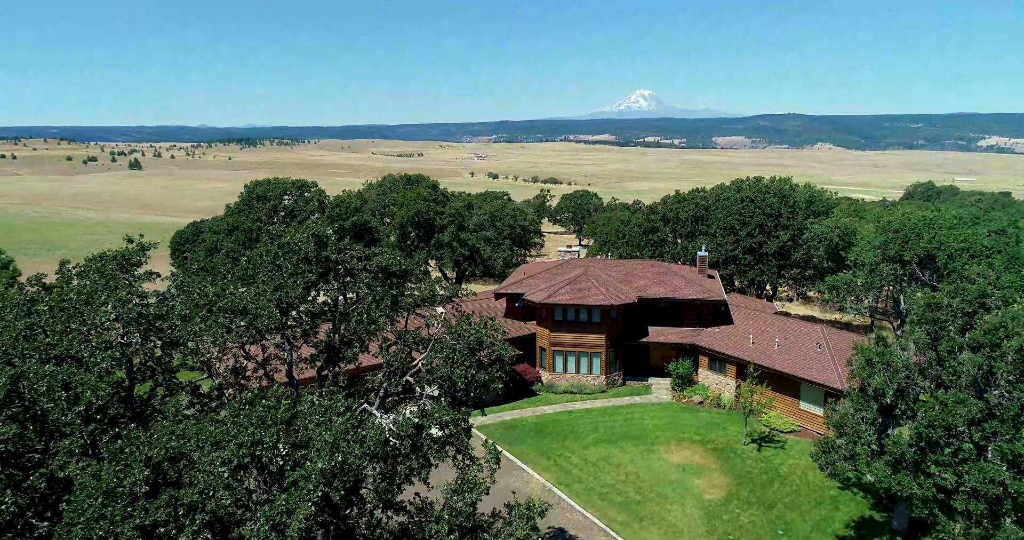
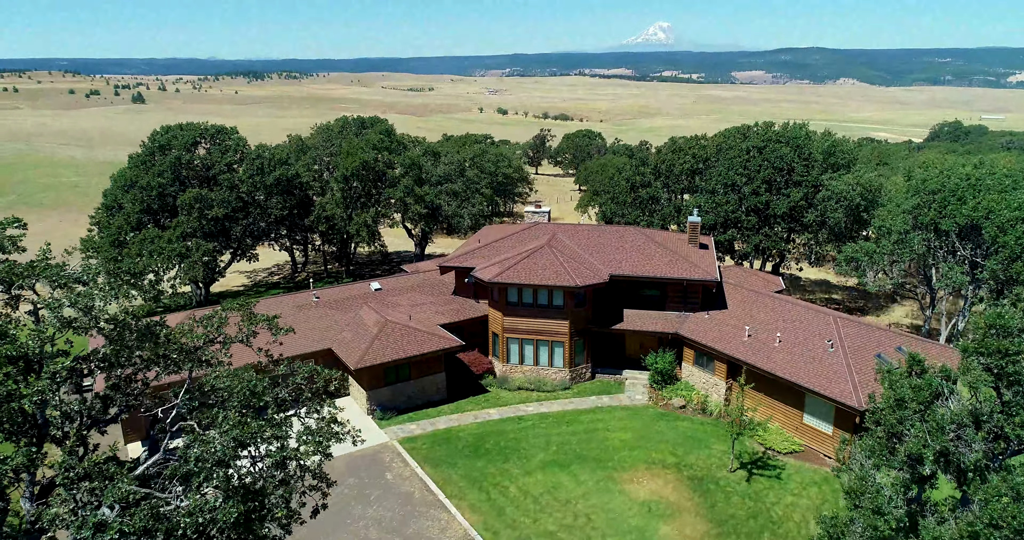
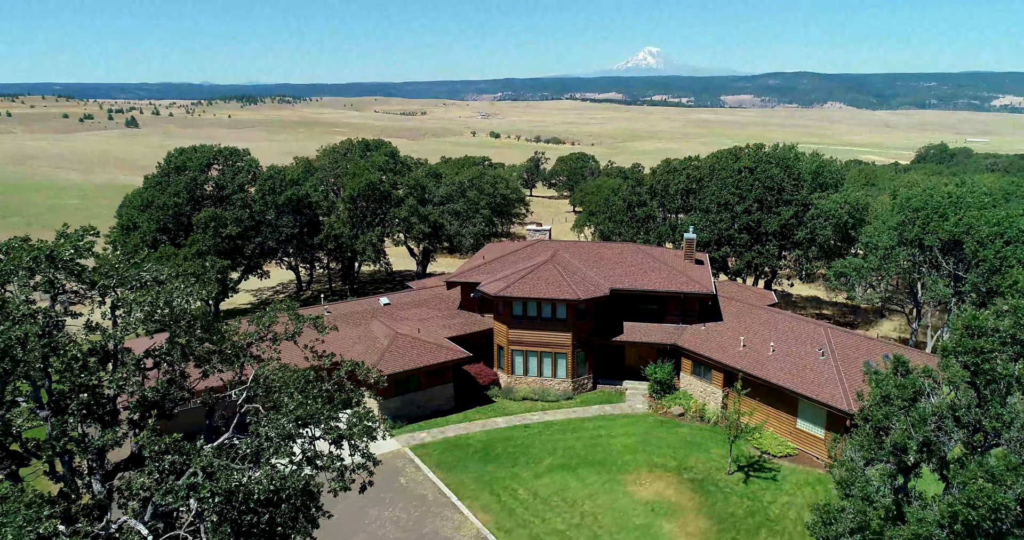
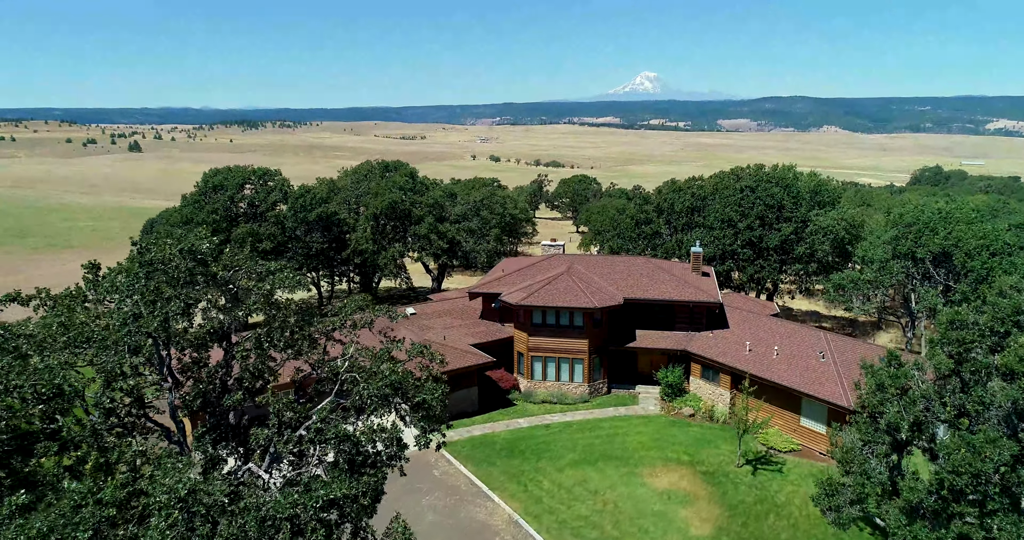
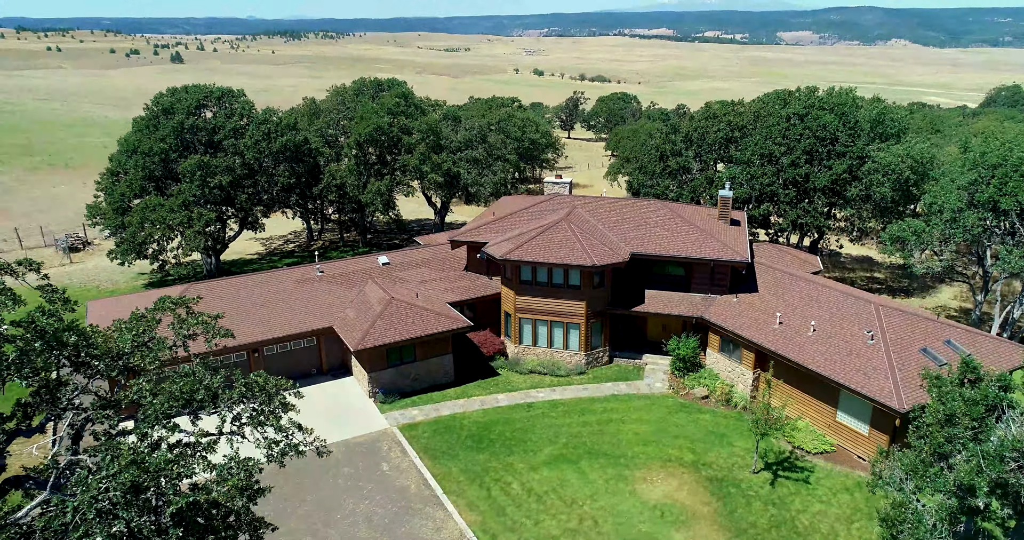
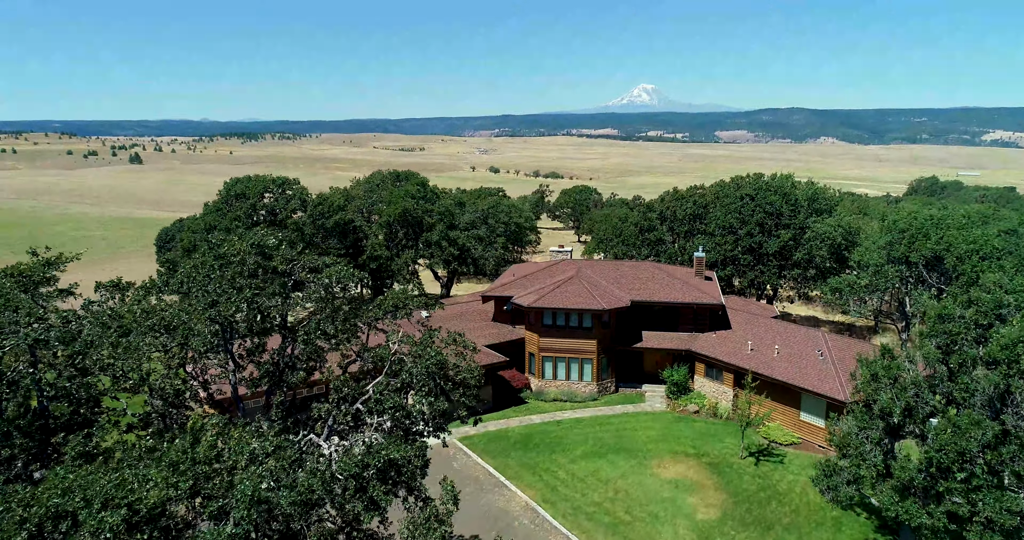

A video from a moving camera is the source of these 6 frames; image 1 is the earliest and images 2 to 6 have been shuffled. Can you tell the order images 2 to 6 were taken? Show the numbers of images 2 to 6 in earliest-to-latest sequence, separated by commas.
6, 4, 3, 2, 5
